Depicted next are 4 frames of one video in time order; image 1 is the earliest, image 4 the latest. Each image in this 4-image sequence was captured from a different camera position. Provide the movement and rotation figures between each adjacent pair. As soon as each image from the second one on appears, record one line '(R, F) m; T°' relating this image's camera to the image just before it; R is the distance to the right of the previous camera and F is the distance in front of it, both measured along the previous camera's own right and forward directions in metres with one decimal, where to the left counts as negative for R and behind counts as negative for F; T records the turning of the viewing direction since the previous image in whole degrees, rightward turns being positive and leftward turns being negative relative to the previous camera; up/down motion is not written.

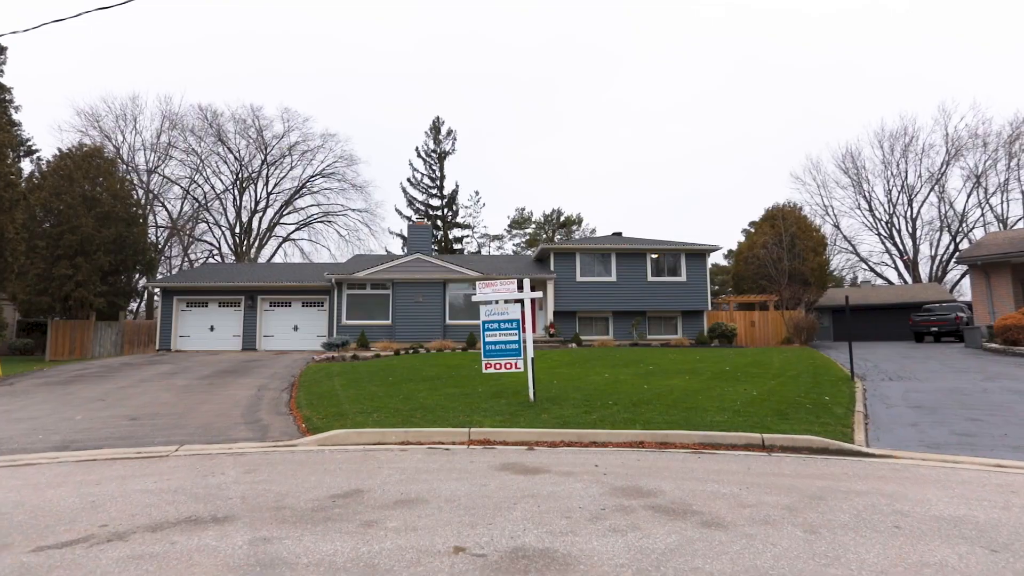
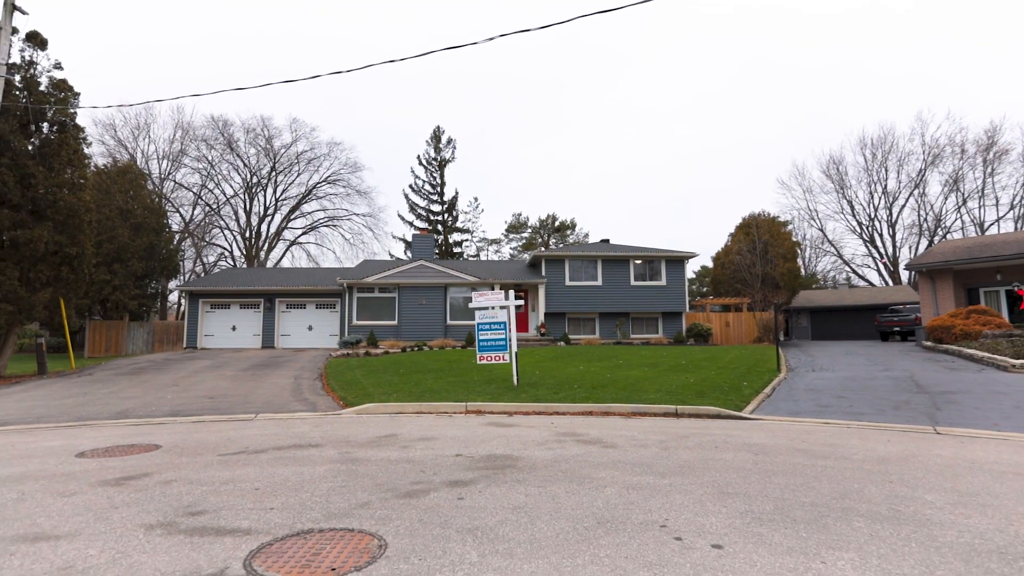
(+0.3, -2.9) m; 0°
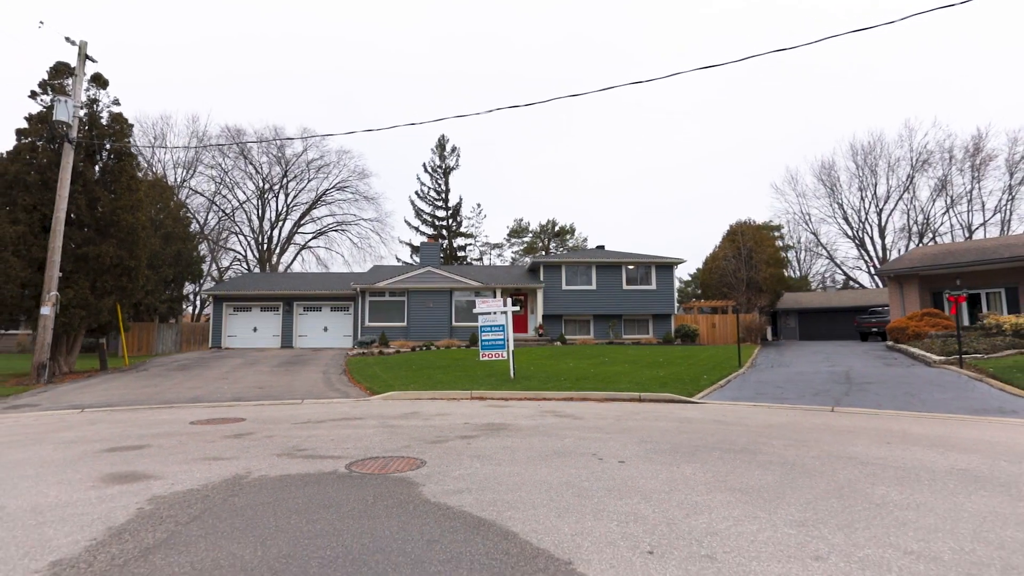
(+0.2, -2.6) m; 0°
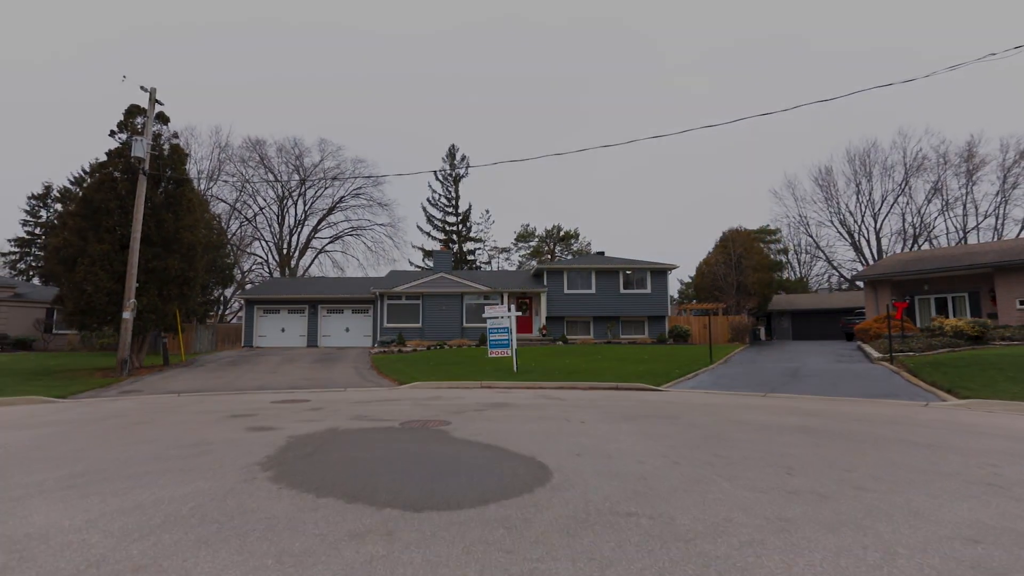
(+0.2, -3.1) m; -1°
